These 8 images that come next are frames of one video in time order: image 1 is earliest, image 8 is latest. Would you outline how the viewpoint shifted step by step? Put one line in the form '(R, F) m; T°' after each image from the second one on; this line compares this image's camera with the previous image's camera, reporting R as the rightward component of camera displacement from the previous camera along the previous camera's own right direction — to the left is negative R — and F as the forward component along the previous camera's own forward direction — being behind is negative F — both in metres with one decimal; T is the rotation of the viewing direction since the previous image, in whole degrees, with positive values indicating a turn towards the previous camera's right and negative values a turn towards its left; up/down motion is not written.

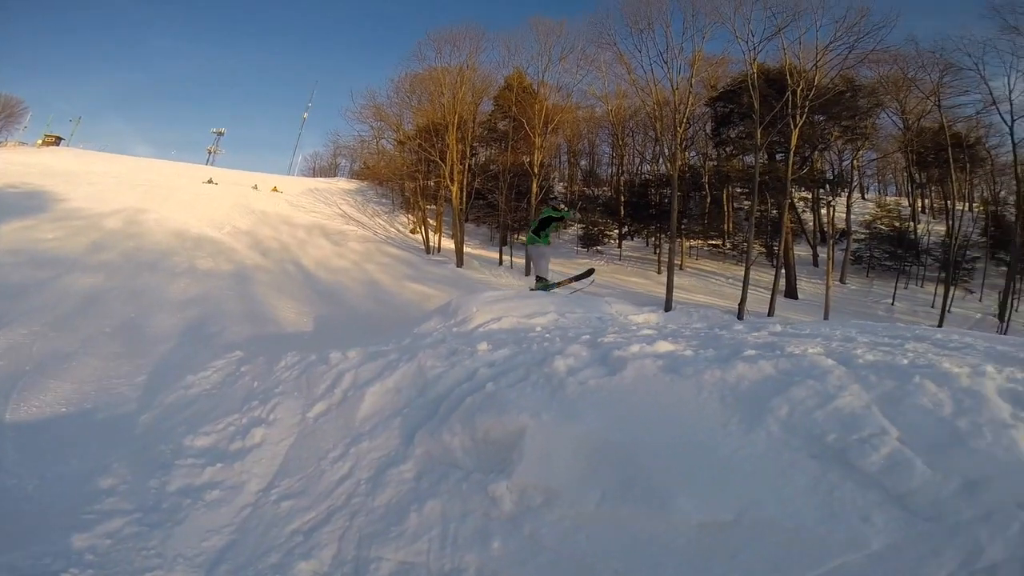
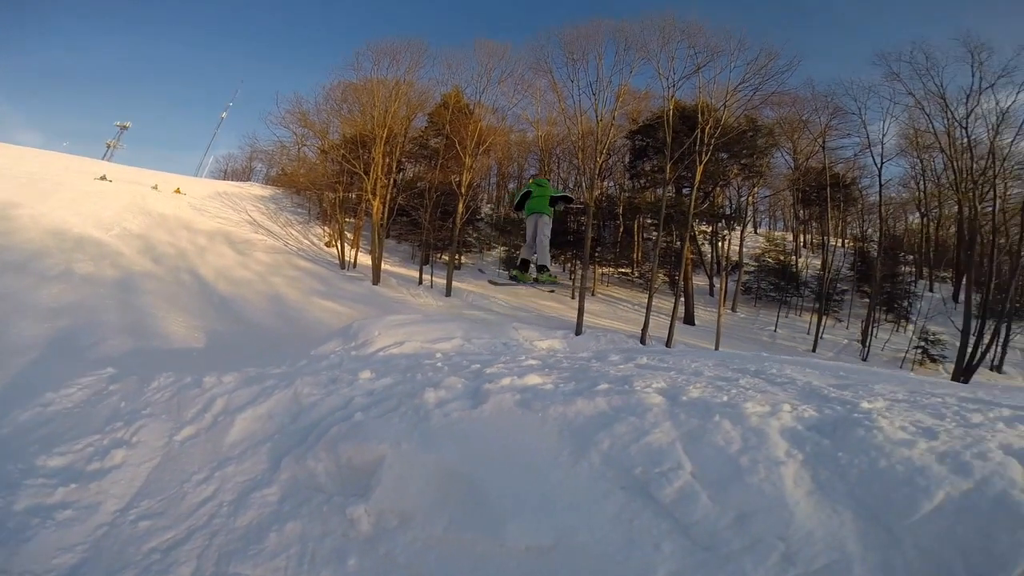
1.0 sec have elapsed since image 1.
(+1.0, -0.3) m; +7°
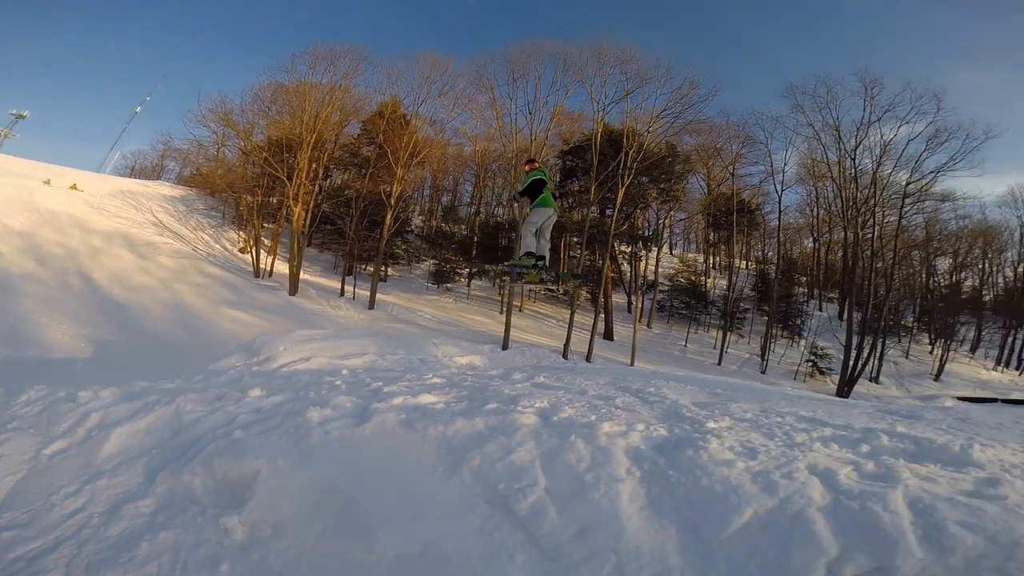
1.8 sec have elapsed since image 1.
(+0.8, -0.2) m; +6°
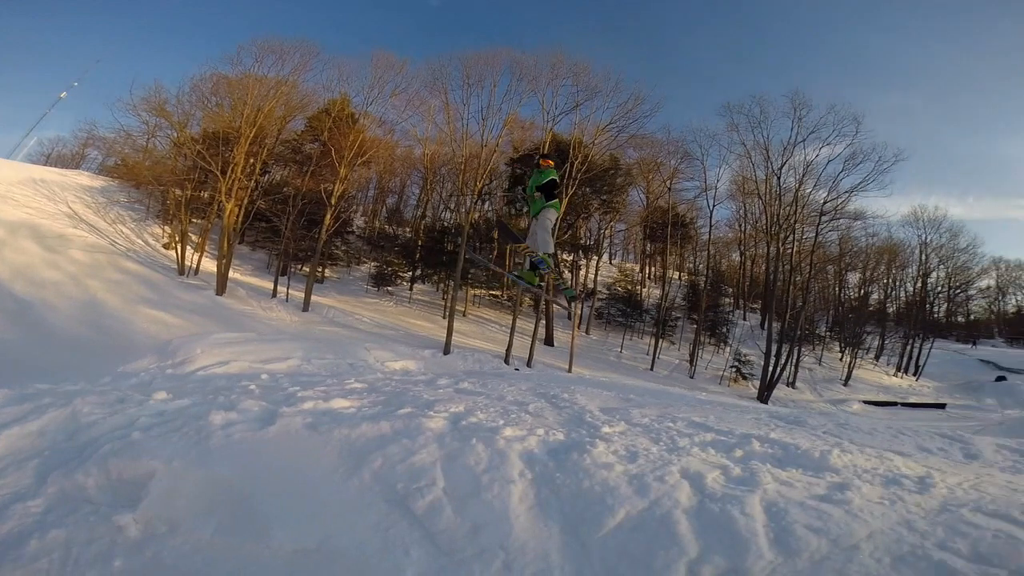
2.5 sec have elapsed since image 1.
(+0.6, -0.2) m; +5°
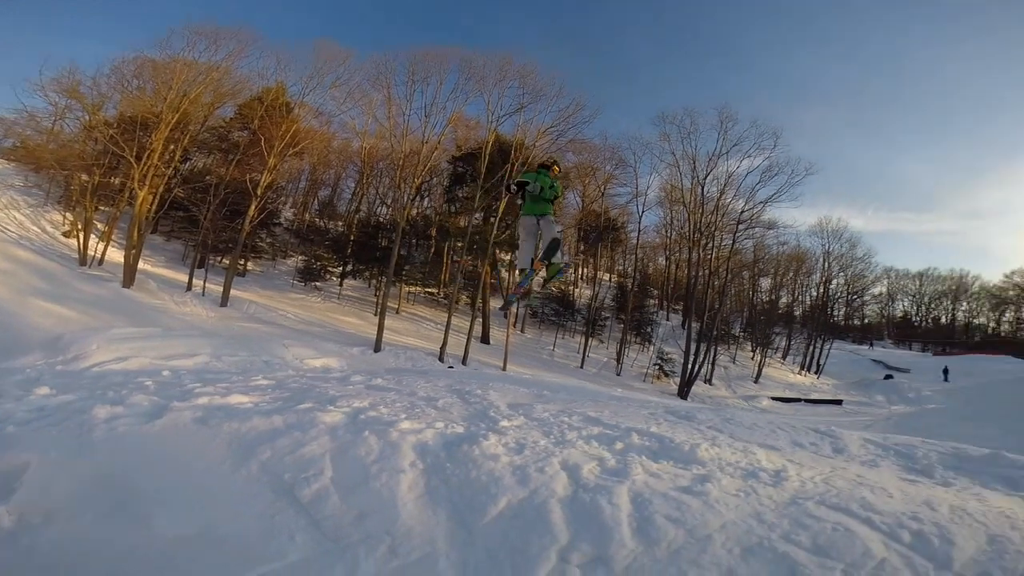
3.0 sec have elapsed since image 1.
(+0.7, -0.2) m; +6°
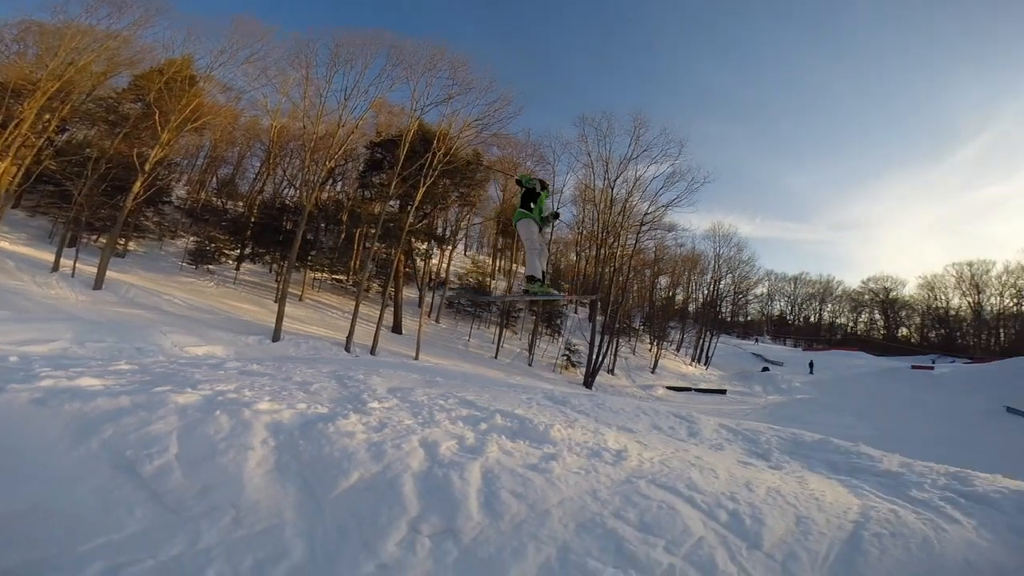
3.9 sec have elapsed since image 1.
(+0.9, -0.3) m; +8°
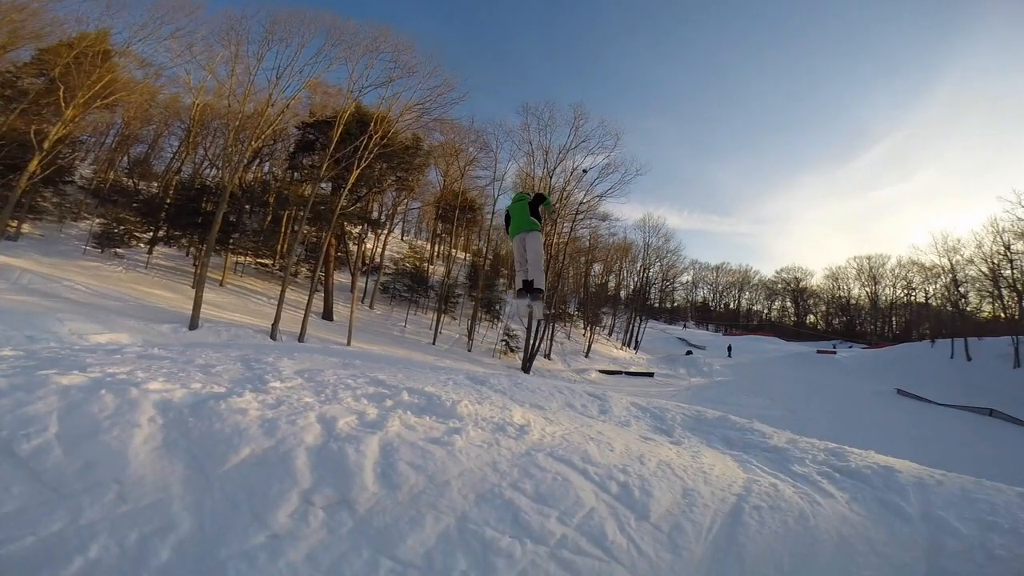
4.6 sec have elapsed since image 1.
(+0.8, -0.3) m; +5°
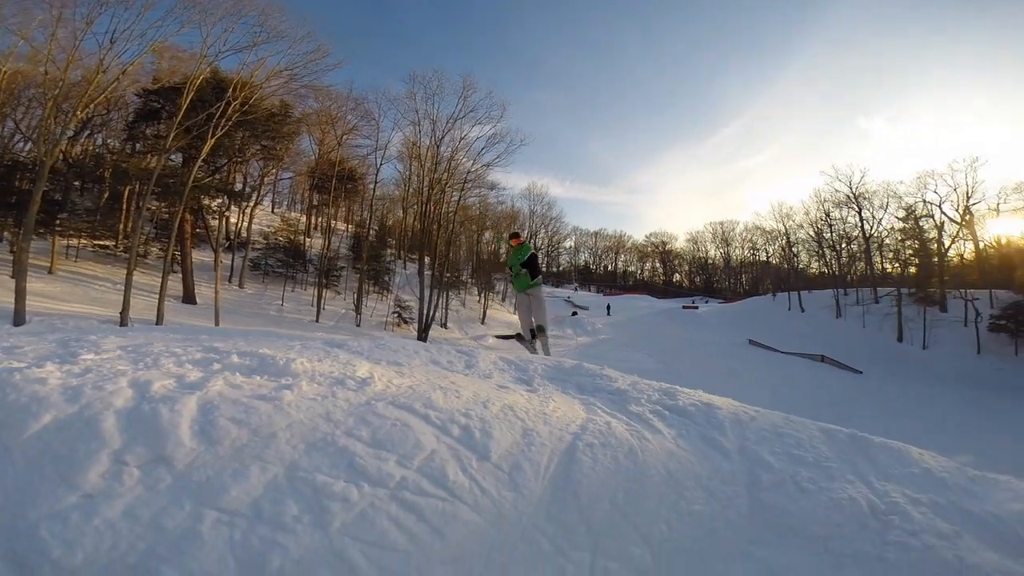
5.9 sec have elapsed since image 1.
(+1.6, -0.7) m; +8°
